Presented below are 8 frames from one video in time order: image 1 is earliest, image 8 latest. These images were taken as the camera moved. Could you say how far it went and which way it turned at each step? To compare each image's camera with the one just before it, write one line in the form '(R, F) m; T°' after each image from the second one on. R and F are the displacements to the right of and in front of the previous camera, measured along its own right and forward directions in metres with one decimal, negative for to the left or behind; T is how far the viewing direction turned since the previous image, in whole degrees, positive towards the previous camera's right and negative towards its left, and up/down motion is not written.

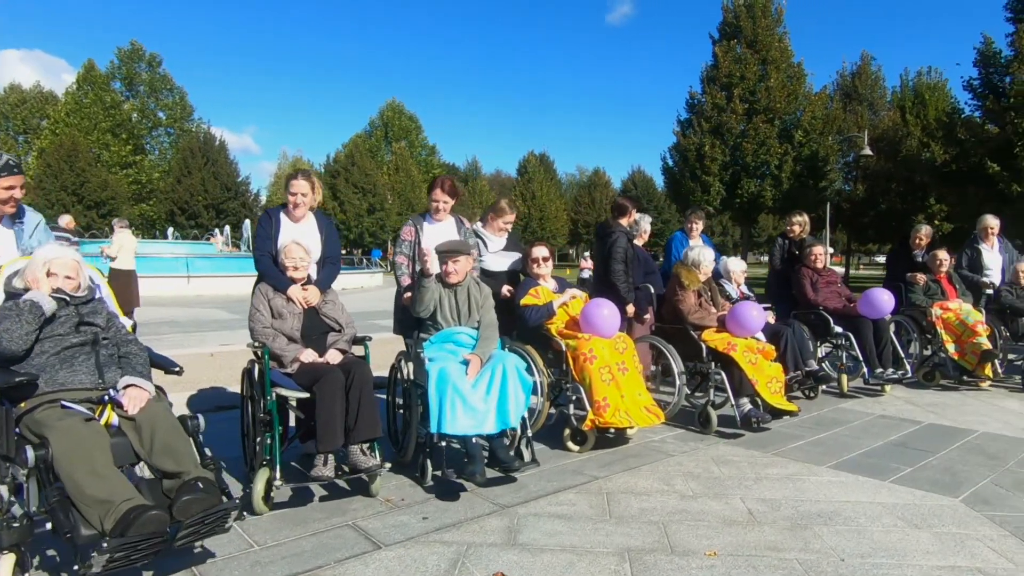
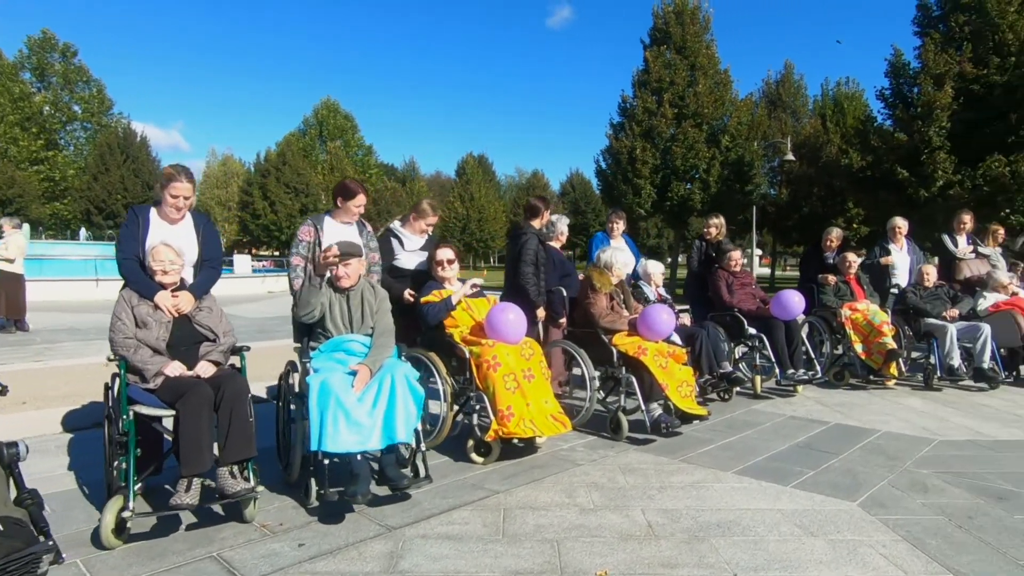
(+0.3, +0.2) m; +5°
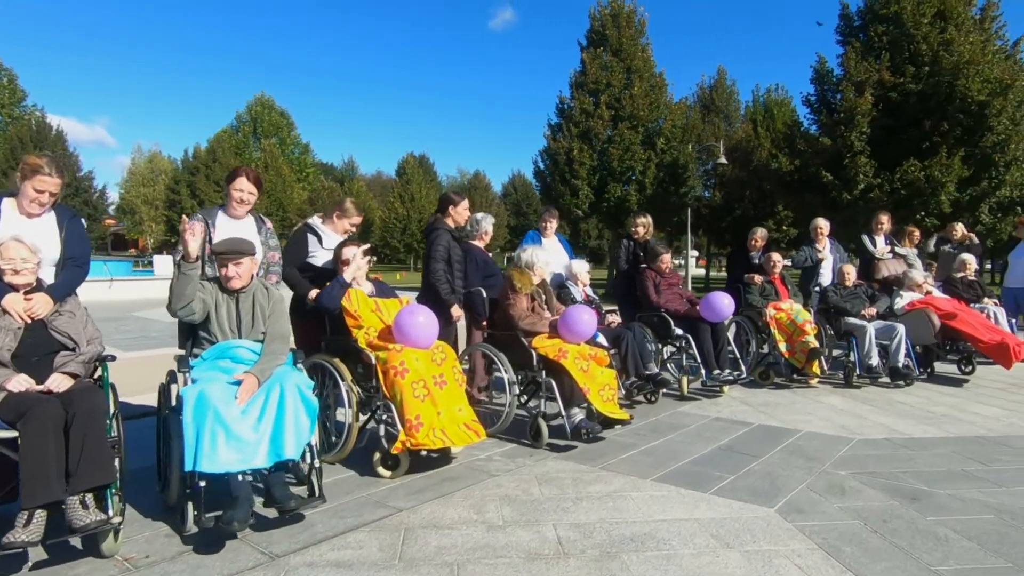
(+0.2, +0.2) m; +5°
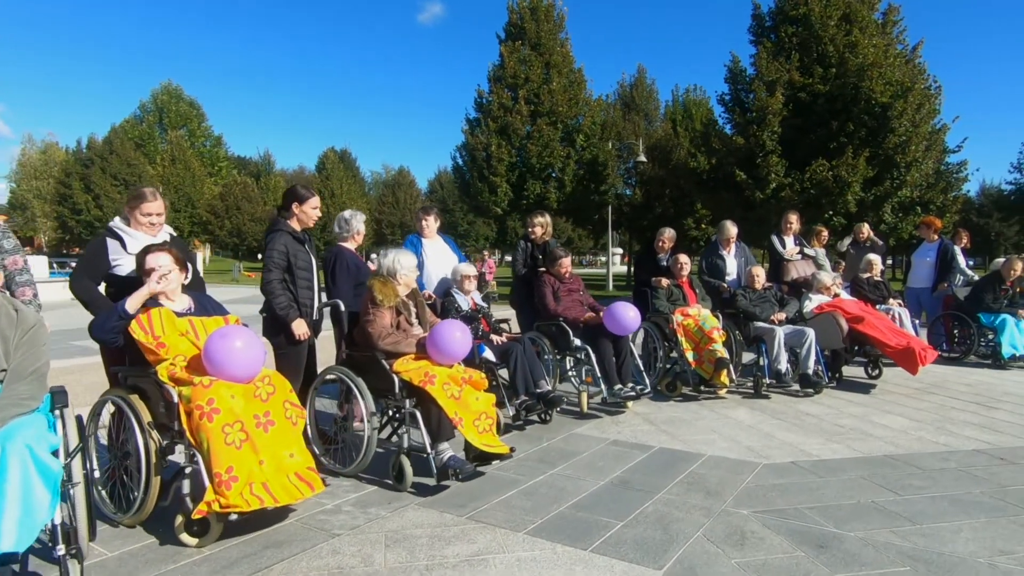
(+0.5, +0.7) m; +6°
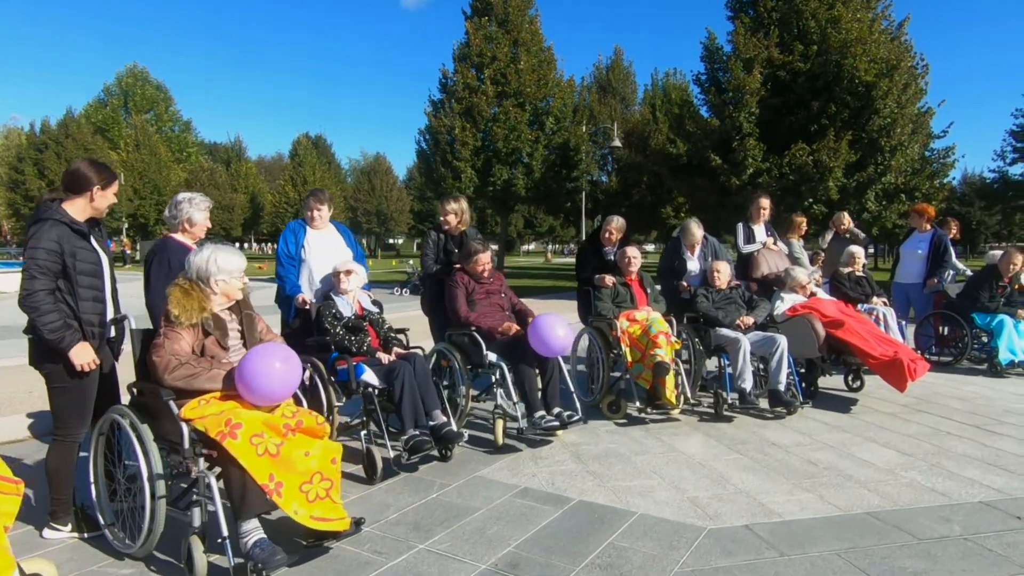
(+0.6, +1.1) m; +1°
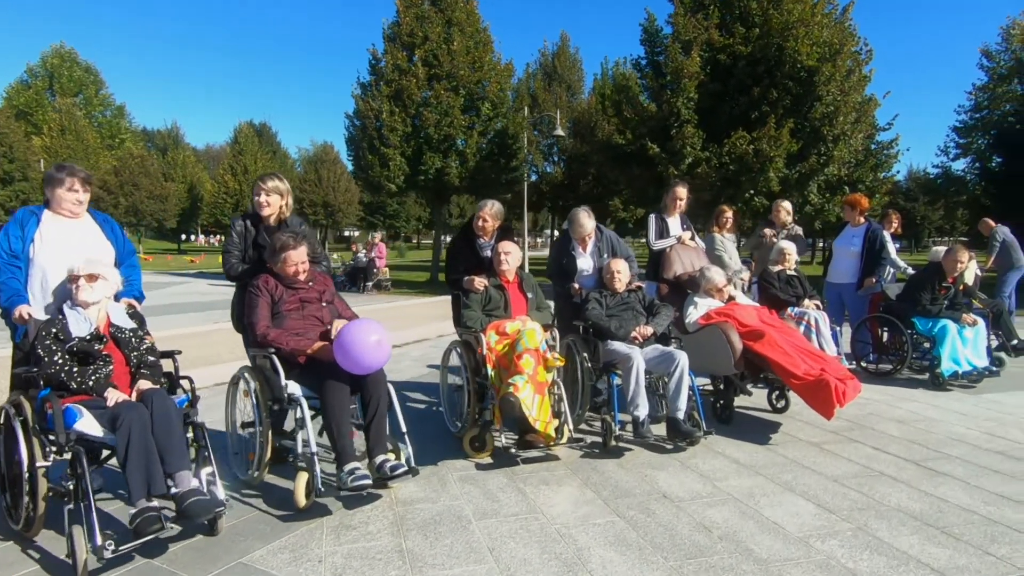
(+0.8, +1.1) m; +3°
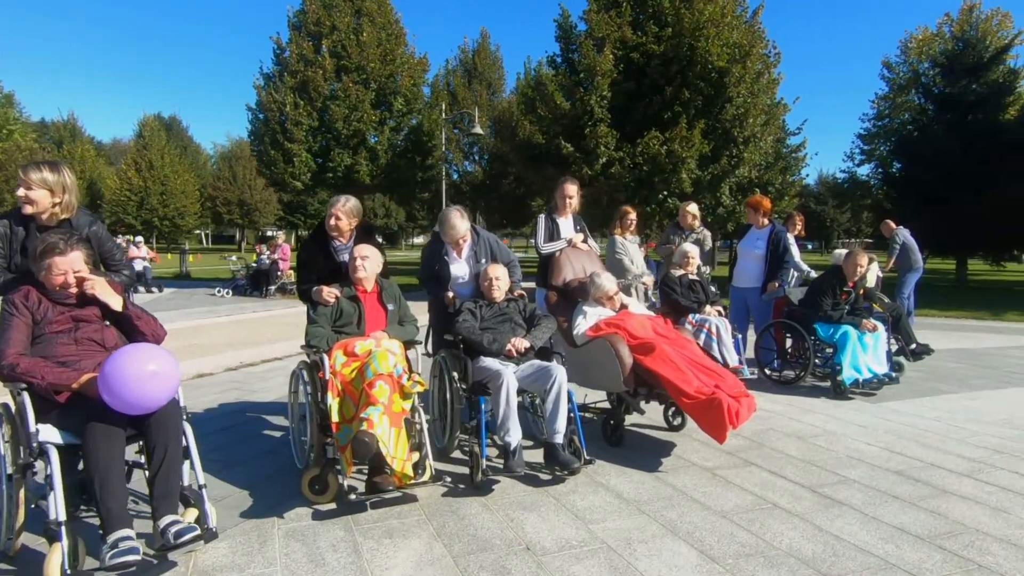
(+0.5, +0.6) m; +6°
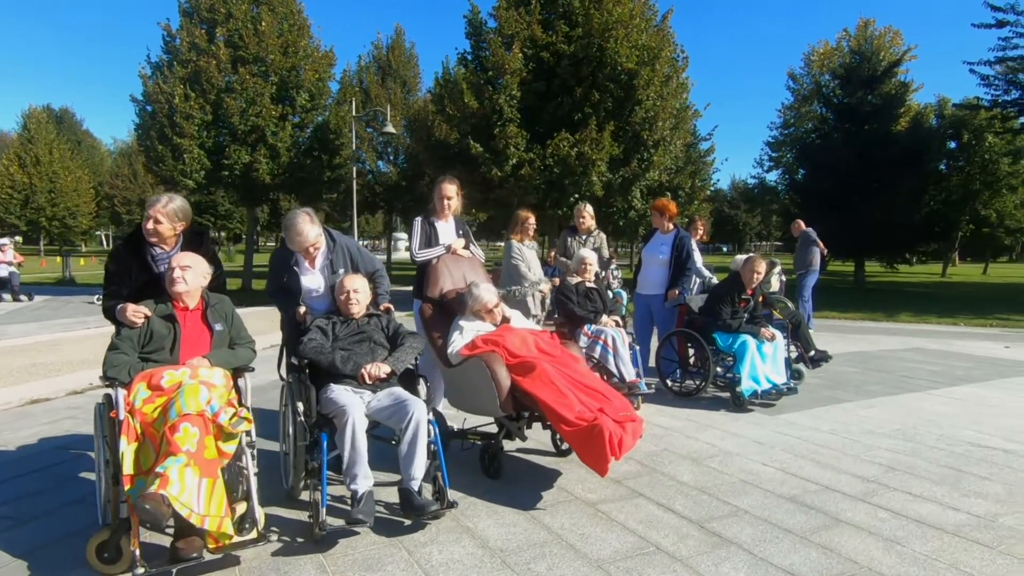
(+0.4, +0.5) m; +6°
